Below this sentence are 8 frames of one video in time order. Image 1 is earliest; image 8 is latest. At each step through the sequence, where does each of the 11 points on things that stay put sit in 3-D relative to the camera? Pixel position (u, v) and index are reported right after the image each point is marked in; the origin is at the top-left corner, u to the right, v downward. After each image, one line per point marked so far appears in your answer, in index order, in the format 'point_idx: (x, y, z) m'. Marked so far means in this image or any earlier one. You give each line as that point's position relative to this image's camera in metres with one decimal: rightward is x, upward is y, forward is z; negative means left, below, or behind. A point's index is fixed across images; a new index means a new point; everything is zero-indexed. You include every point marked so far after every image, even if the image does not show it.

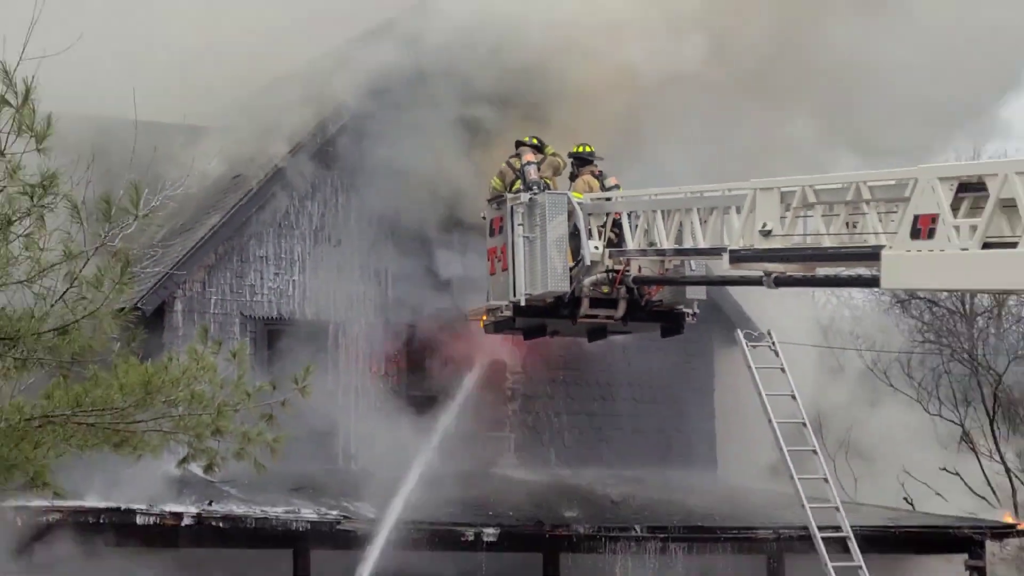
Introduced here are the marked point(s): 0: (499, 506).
0: (0.0, -1.0, +8.7) m
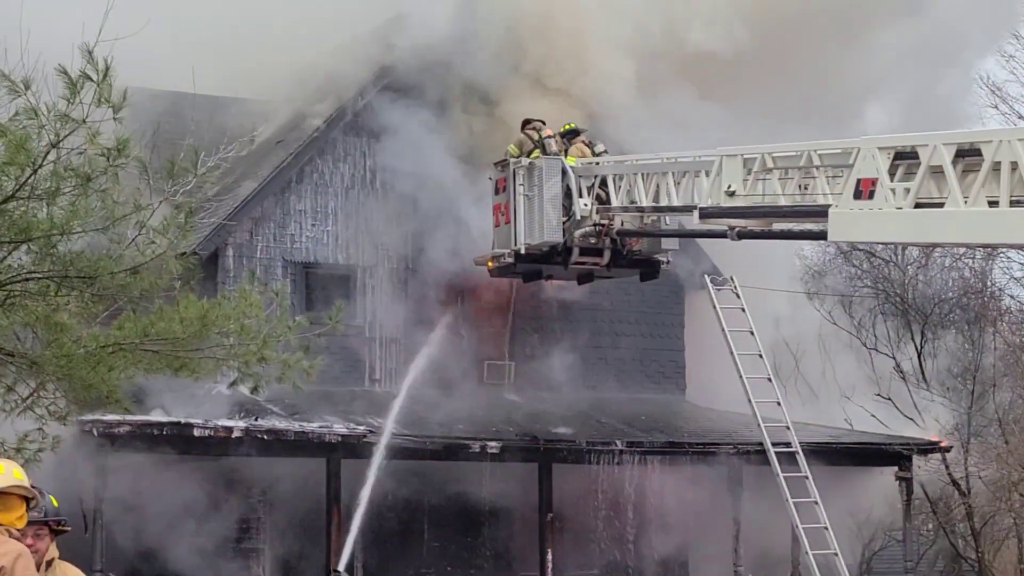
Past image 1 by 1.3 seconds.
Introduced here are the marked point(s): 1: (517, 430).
0: (0.0, -0.7, +10.2) m
1: (0.0, -0.7, +10.2) m
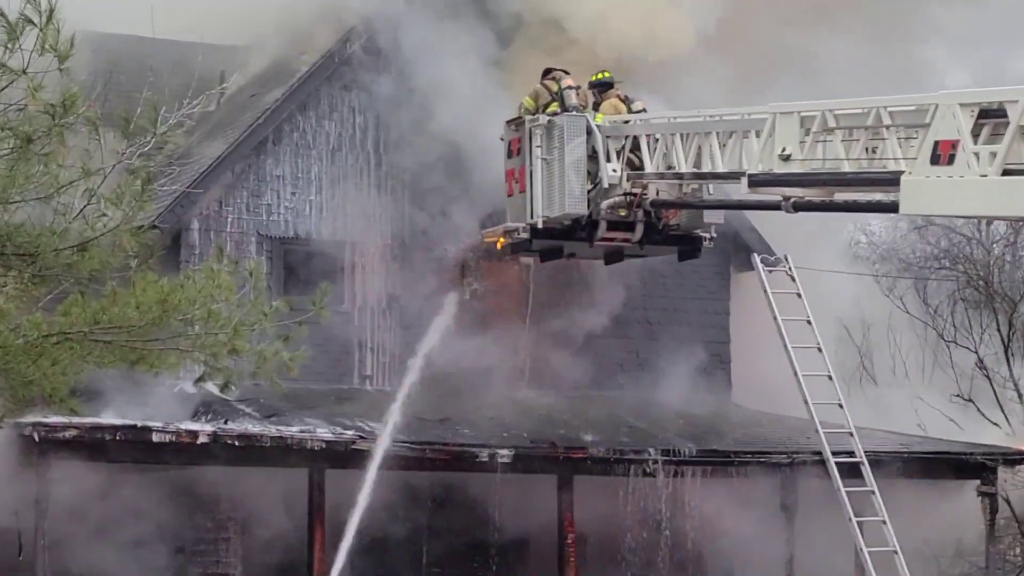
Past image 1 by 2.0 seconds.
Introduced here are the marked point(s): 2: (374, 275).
0: (0.0, -0.7, +8.7) m
1: (+0.1, -0.7, +8.7) m
2: (-0.8, +0.1, +10.4) m
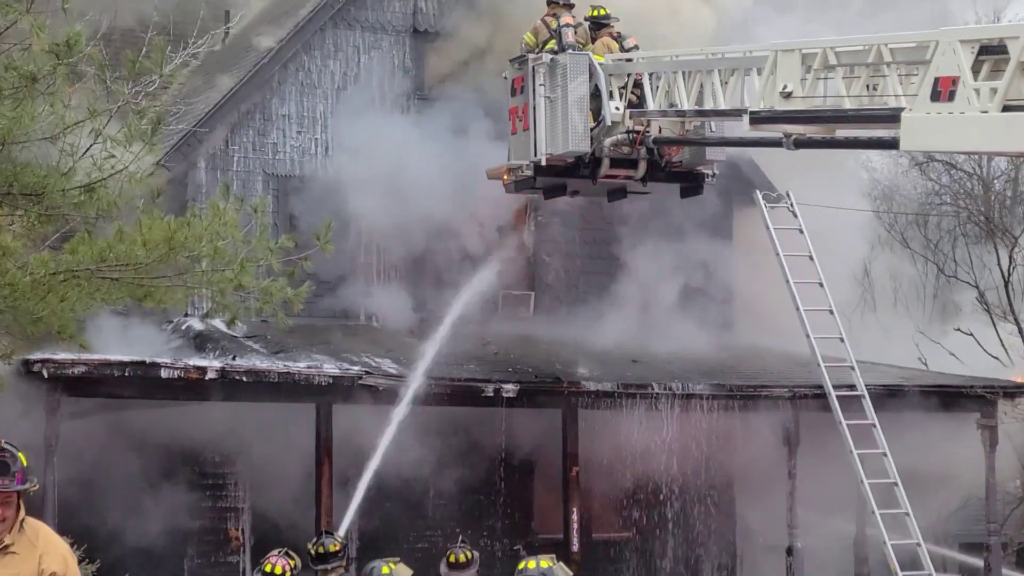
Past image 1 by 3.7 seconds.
0: (+0.1, -0.4, +8.8) m
1: (+0.1, -0.4, +8.8) m
2: (-0.7, +0.4, +10.5) m
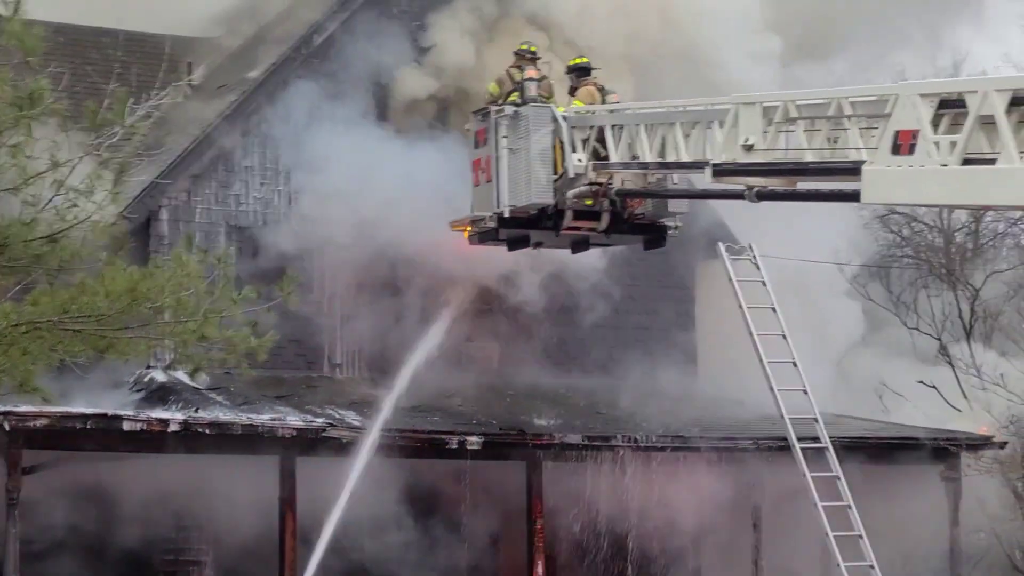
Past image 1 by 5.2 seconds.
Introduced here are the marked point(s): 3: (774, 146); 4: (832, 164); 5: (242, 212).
0: (-0.1, -0.6, +8.8) m
1: (-0.1, -0.6, +8.8) m
2: (-0.9, +0.1, +10.5) m
3: (+0.9, +0.5, +6.7) m
4: (+1.1, +0.4, +6.3) m
5: (-1.4, +0.4, +10.3) m
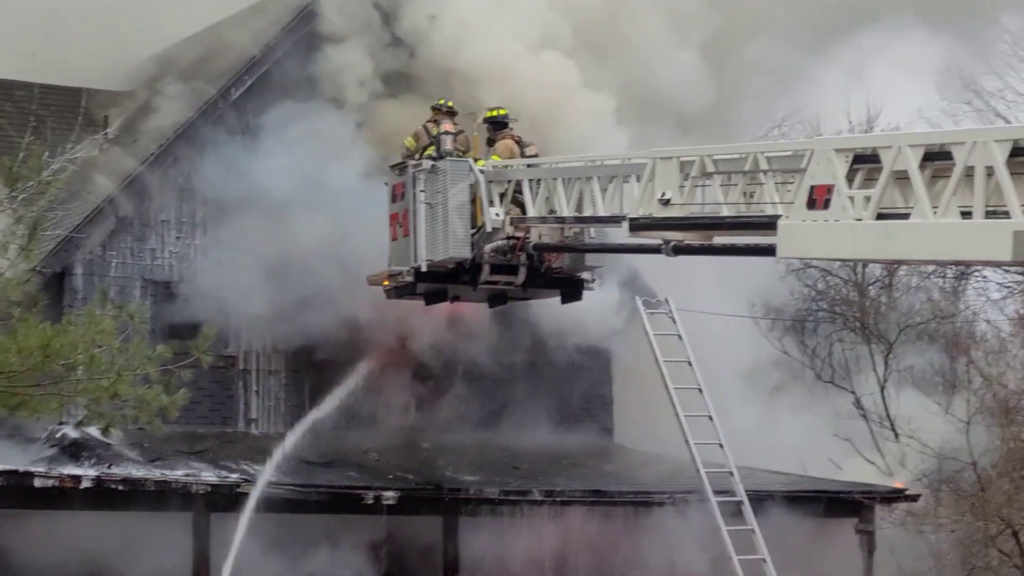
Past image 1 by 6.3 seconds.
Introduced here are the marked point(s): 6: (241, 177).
0: (-0.5, -0.9, +8.8) m
1: (-0.4, -0.9, +8.8) m
2: (-1.4, -0.2, +10.5) m
3: (+0.6, +0.3, +6.7) m
4: (+0.8, +0.2, +6.4) m
5: (-1.9, +0.1, +10.2) m
6: (-1.5, +0.6, +10.7) m
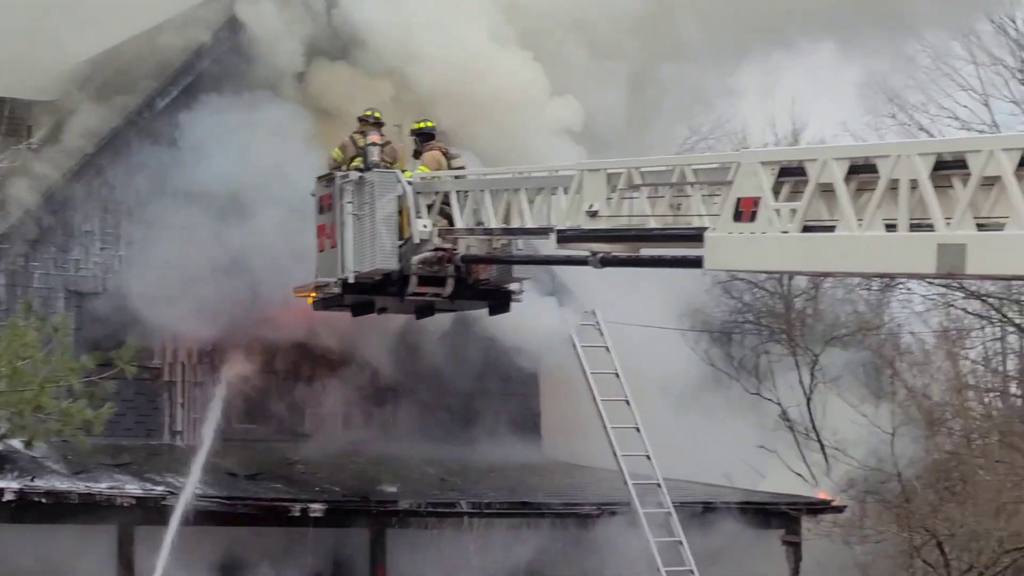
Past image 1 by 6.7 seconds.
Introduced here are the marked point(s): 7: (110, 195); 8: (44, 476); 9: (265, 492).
0: (-0.8, -0.9, +8.8) m
1: (-0.8, -0.9, +8.7) m
2: (-1.8, -0.2, +10.4) m
3: (+0.4, +0.3, +6.7) m
4: (+0.5, +0.2, +6.4) m
5: (-2.3, +0.1, +10.1) m
6: (-1.9, +0.5, +10.6) m
7: (-2.2, +0.5, +10.4) m
8: (-2.0, -0.8, +8.2) m
9: (-1.1, -0.9, +8.5) m
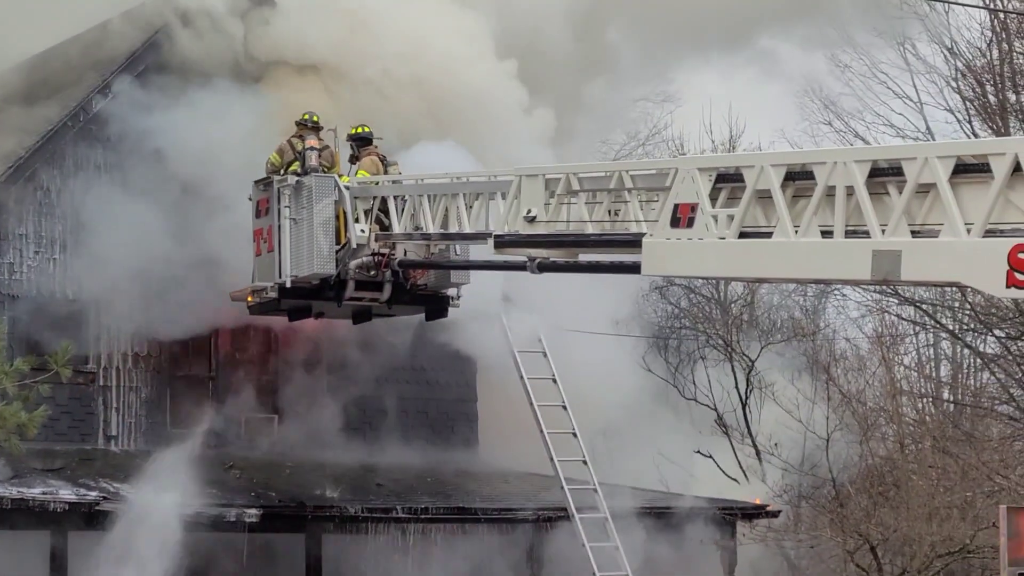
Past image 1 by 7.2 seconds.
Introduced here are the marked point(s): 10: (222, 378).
0: (-1.1, -0.9, +8.7) m
1: (-1.0, -0.9, +8.7) m
2: (-2.1, -0.2, +10.3) m
3: (+0.2, +0.2, +6.7) m
4: (+0.3, +0.2, +6.4) m
5: (-2.6, +0.1, +10.1) m
6: (-2.2, +0.5, +10.6) m
7: (-2.5, +0.5, +10.3) m
8: (-2.3, -0.8, +8.2) m
9: (-1.4, -0.9, +8.5) m
10: (-1.6, -0.5, +10.9) m
